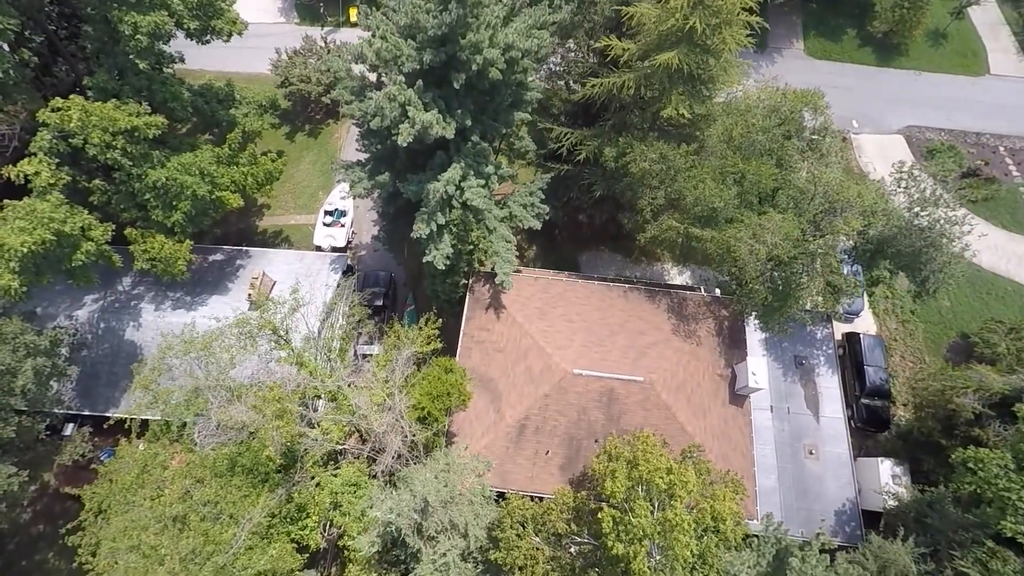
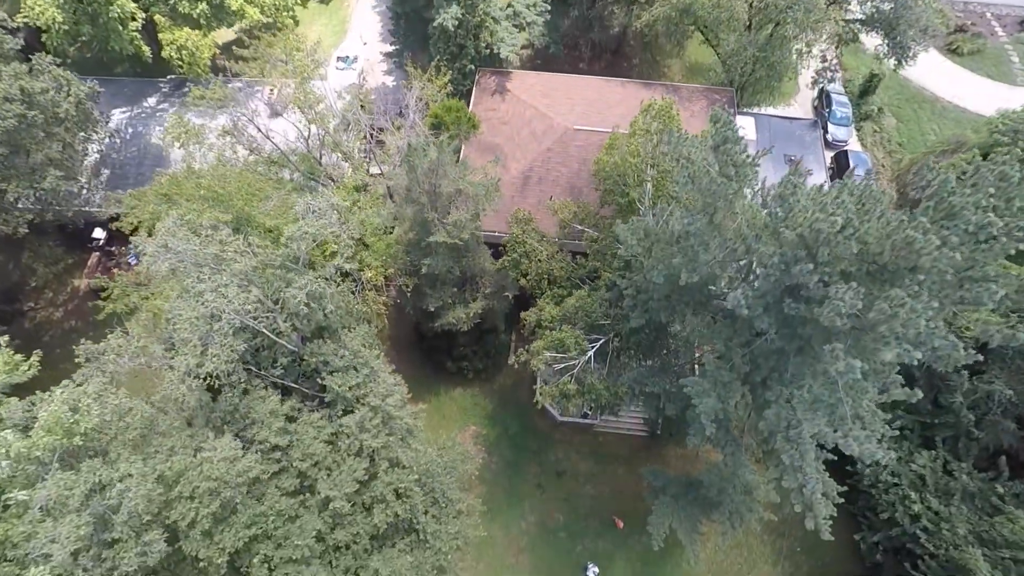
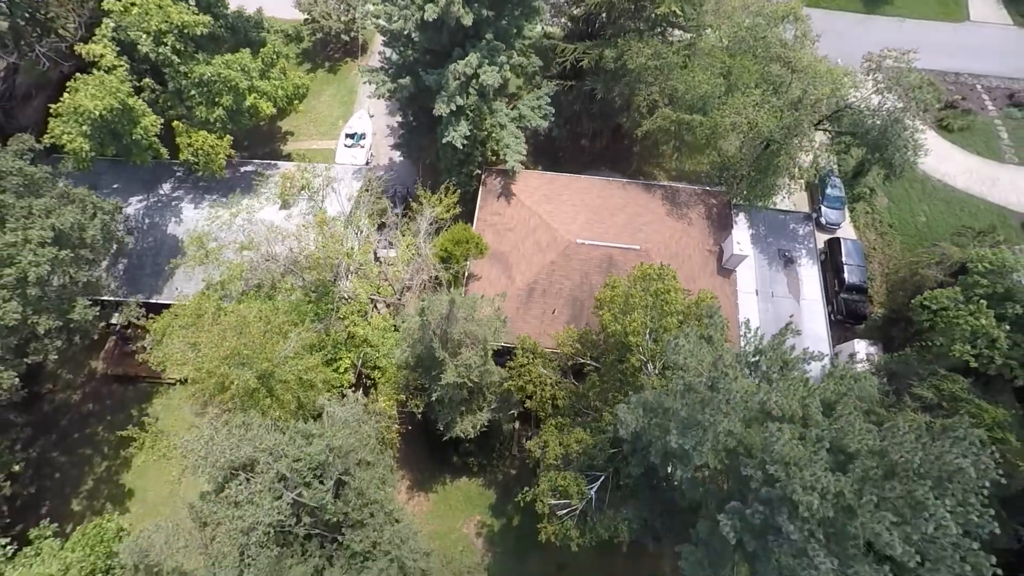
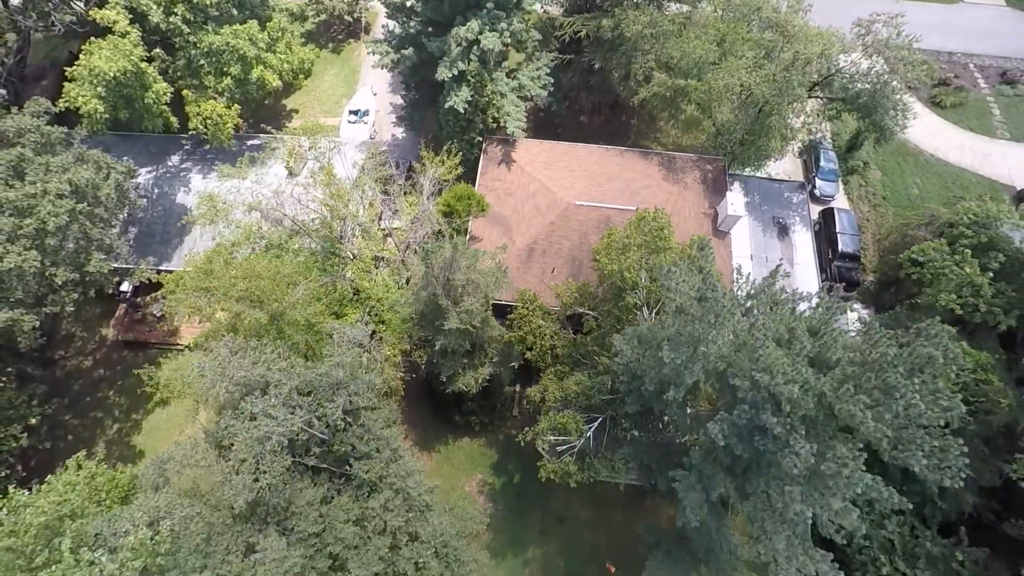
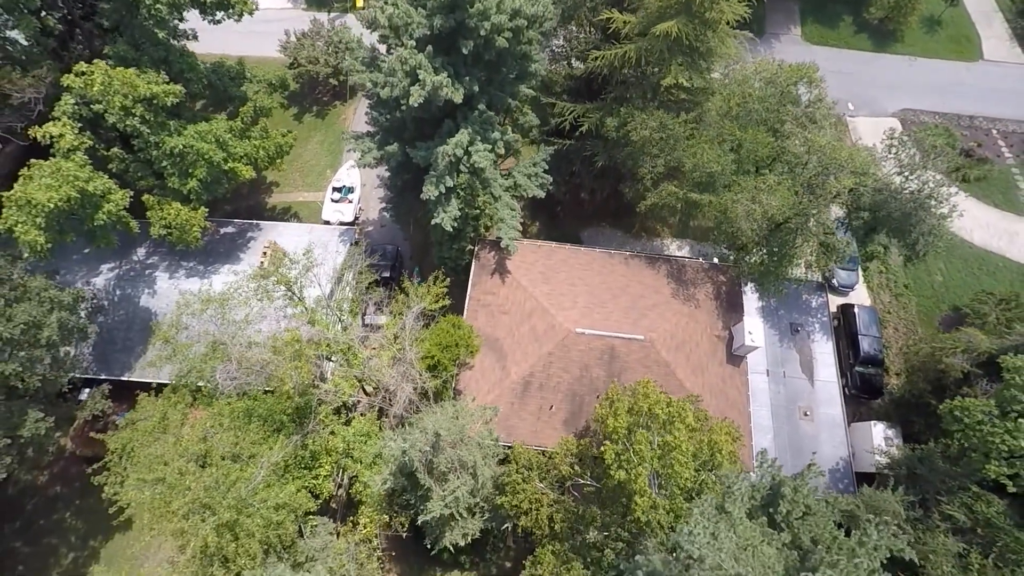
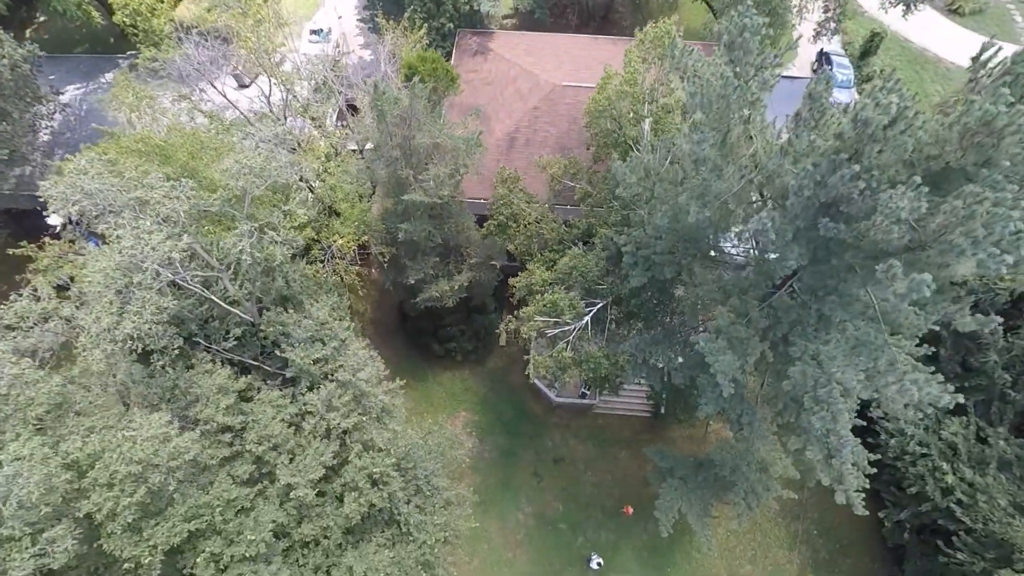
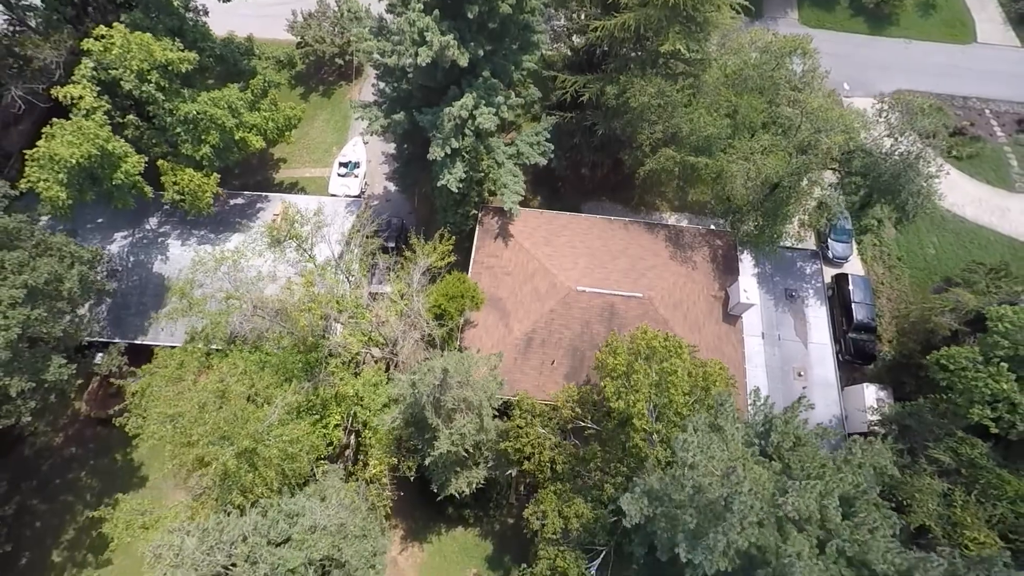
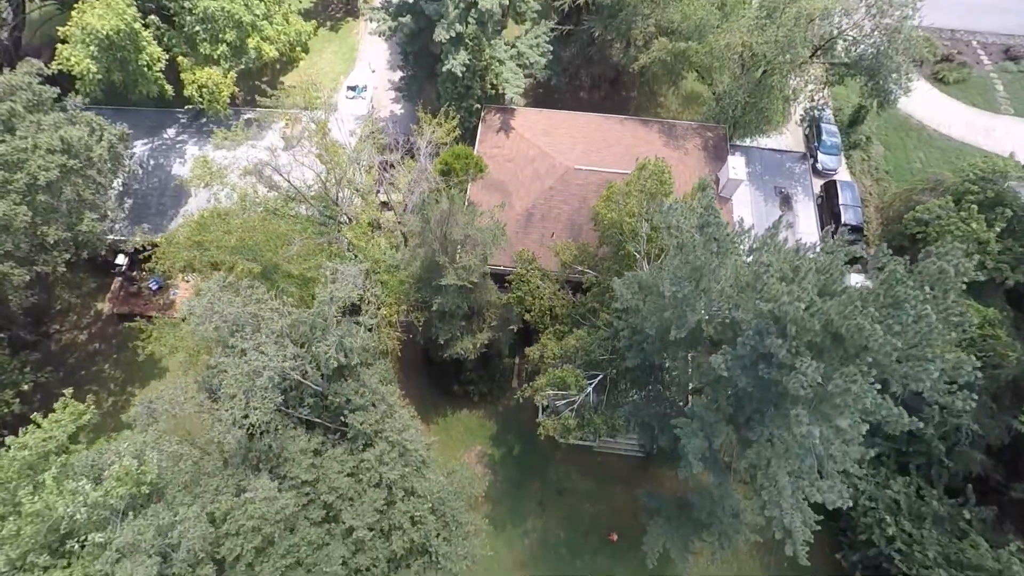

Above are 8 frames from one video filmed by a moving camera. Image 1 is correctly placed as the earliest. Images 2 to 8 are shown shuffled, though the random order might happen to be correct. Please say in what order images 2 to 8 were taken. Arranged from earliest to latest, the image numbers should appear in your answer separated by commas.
5, 7, 3, 4, 8, 2, 6
